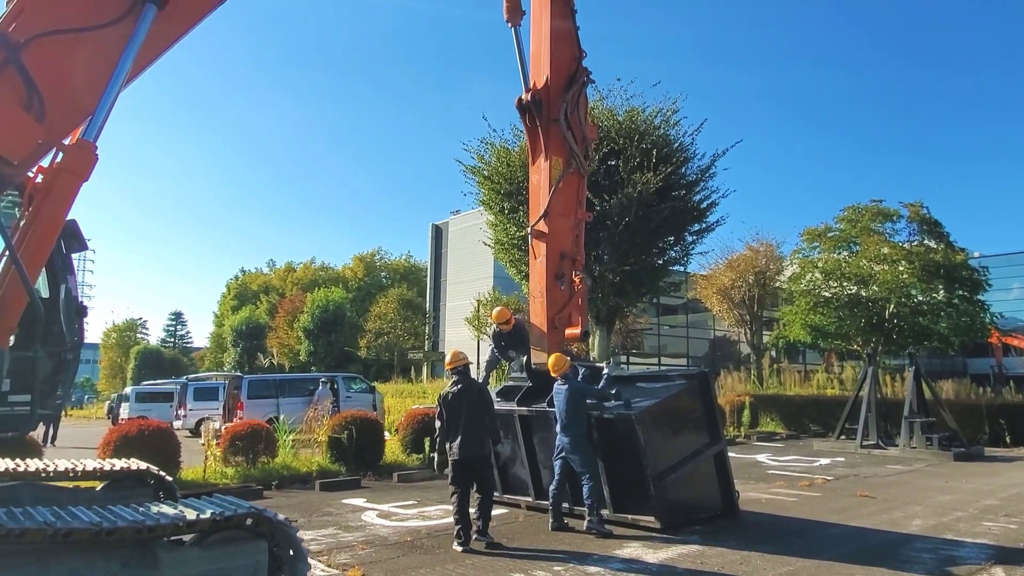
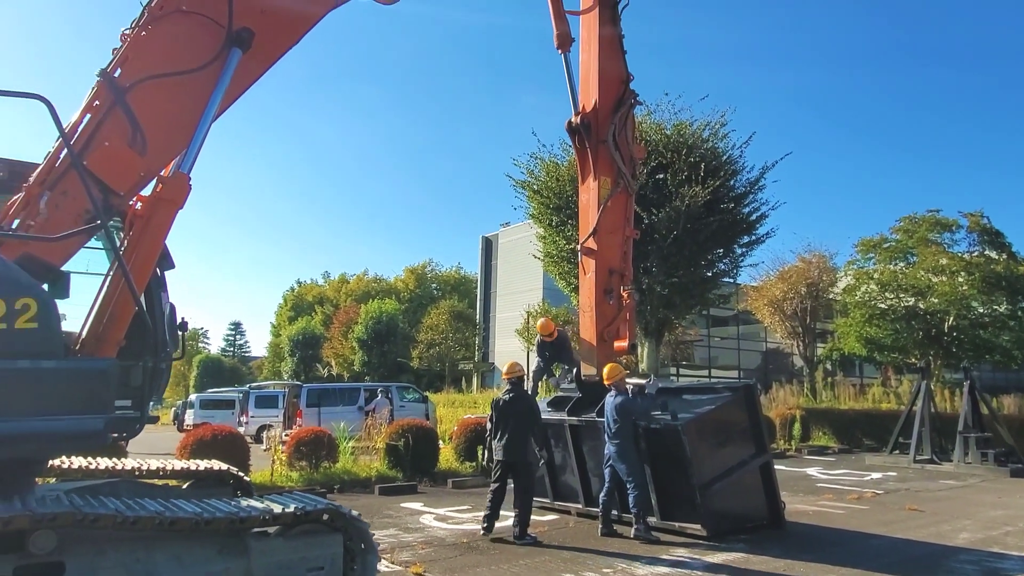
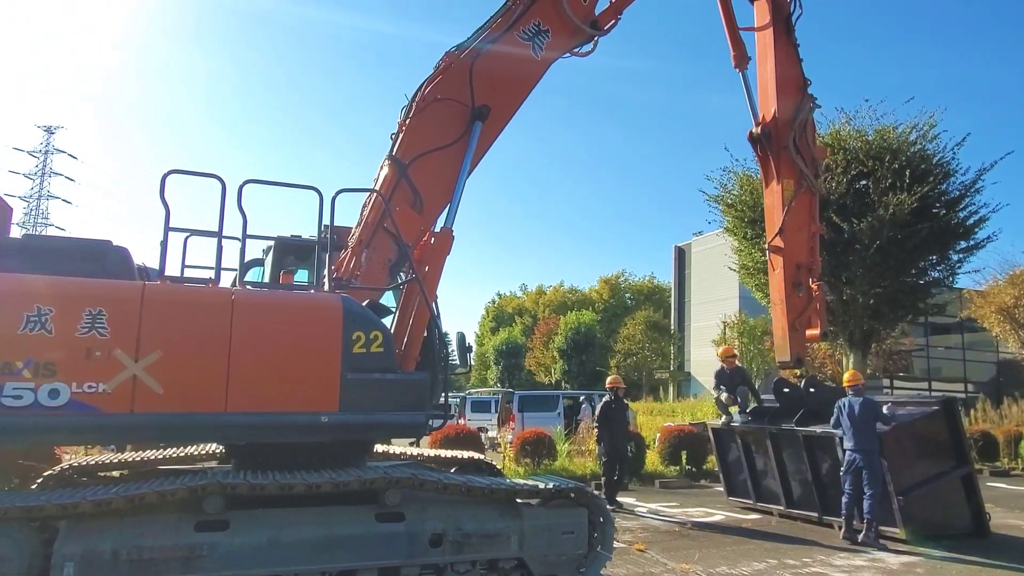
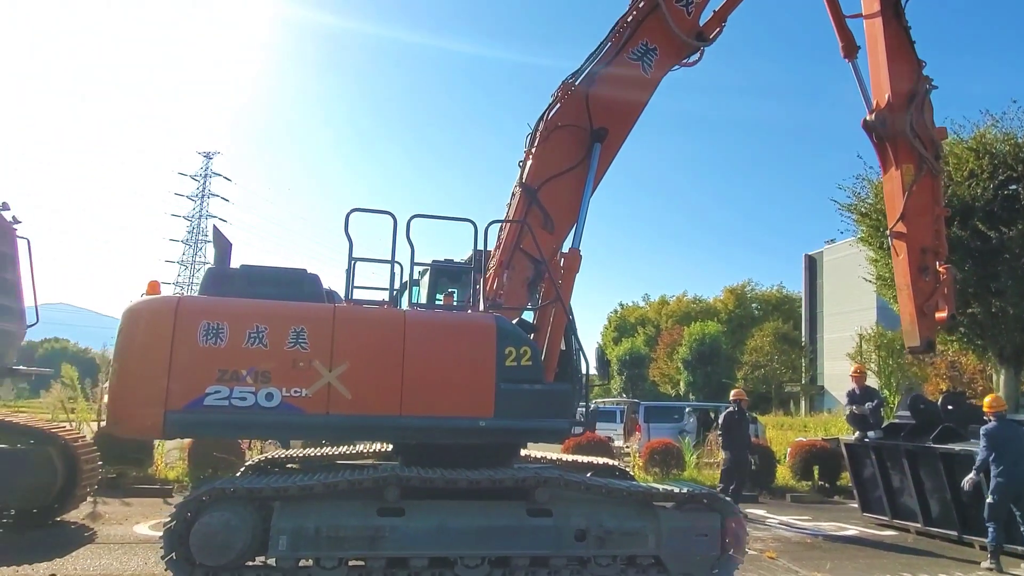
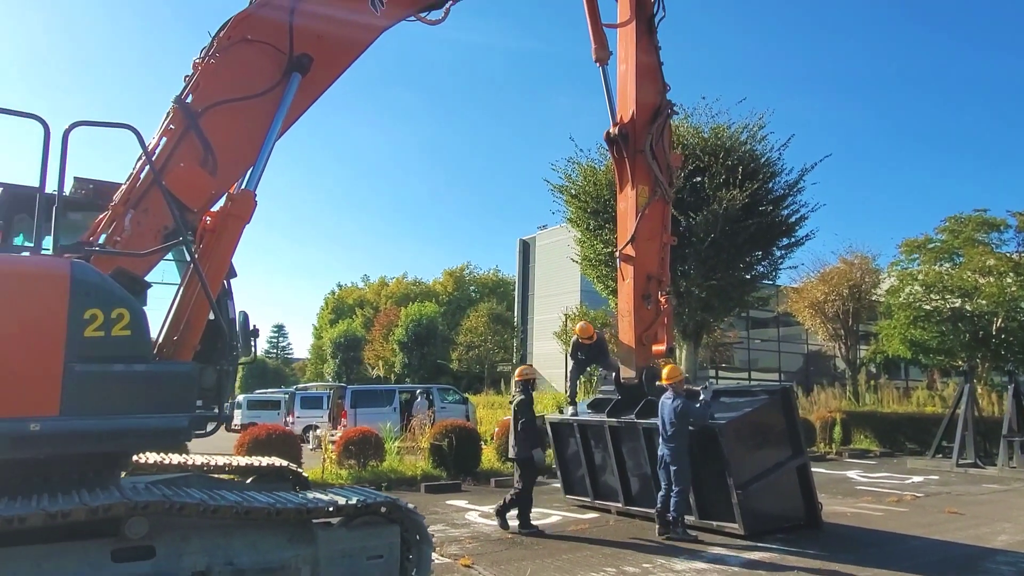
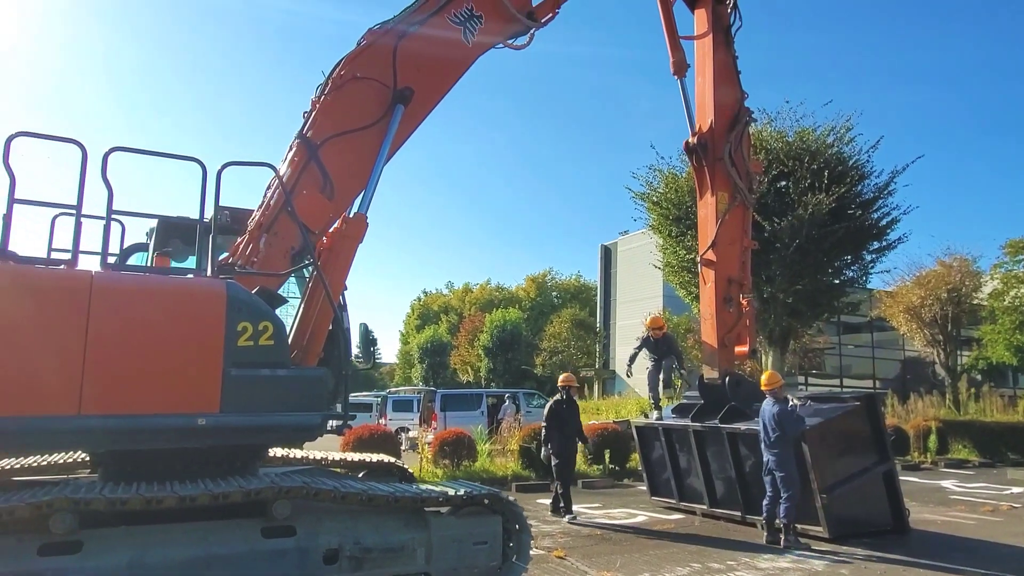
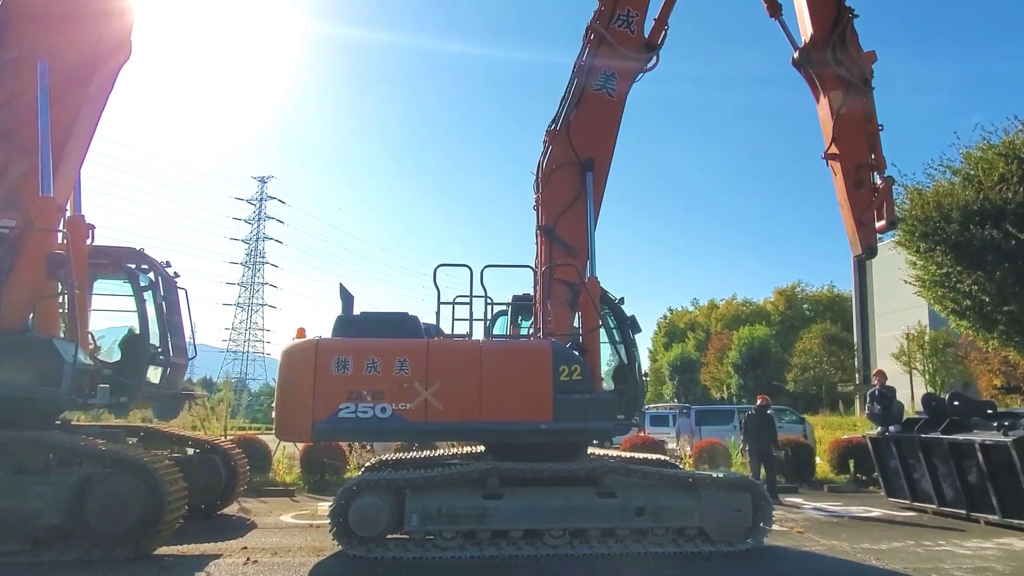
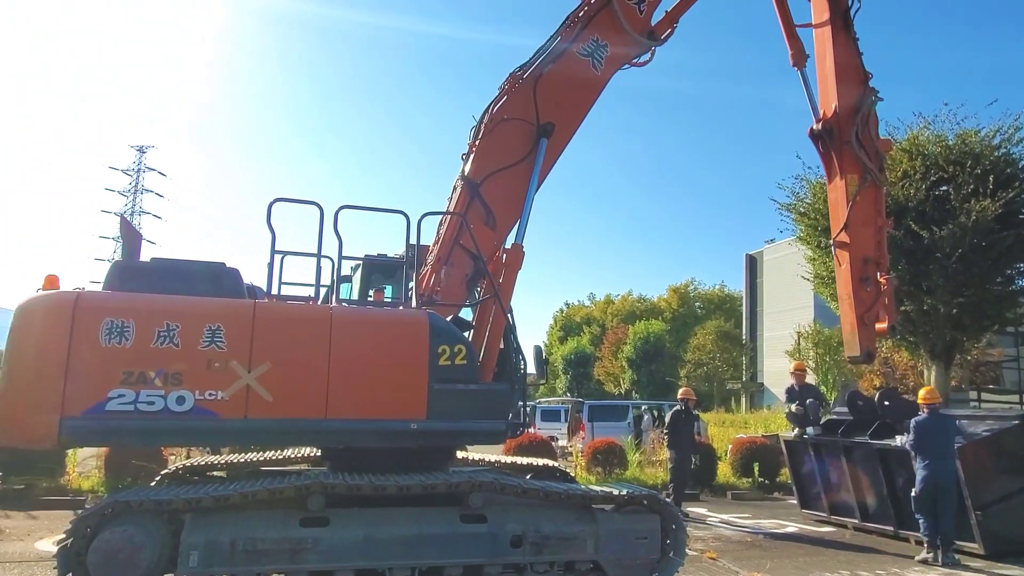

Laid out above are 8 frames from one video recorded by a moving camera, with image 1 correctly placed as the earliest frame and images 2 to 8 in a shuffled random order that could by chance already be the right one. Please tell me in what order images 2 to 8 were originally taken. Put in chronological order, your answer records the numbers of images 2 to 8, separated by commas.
2, 5, 6, 3, 8, 4, 7
